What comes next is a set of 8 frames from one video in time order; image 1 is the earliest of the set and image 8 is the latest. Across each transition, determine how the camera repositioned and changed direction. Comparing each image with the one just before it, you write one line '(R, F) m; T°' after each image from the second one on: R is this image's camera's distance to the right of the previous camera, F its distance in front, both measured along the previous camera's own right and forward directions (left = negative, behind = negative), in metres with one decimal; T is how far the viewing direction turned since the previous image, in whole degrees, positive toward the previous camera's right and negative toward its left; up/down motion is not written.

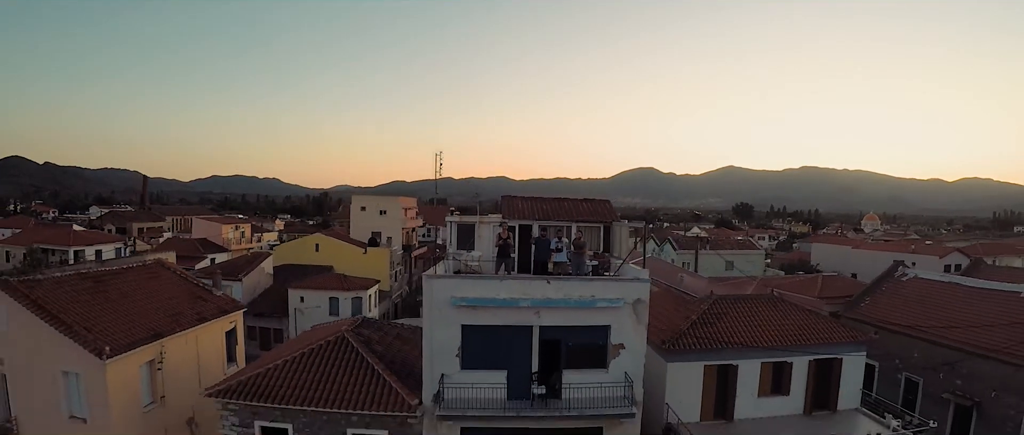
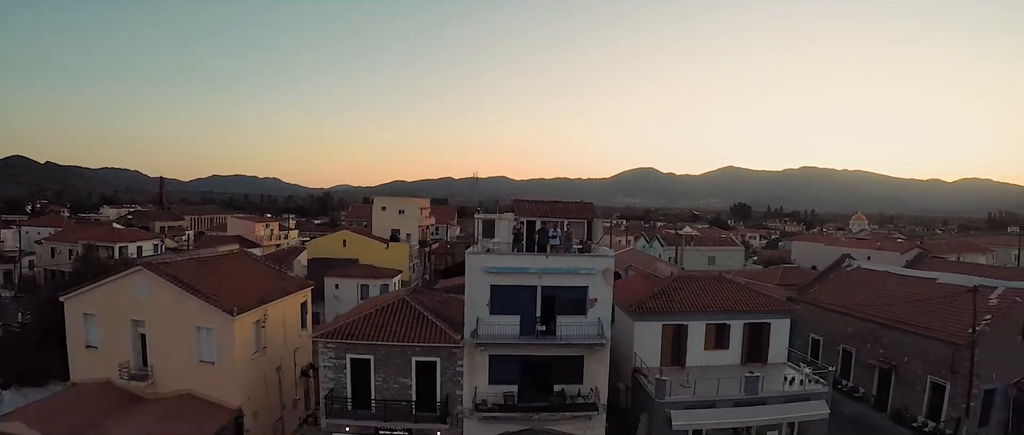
(-0.1, -1.8) m; 0°
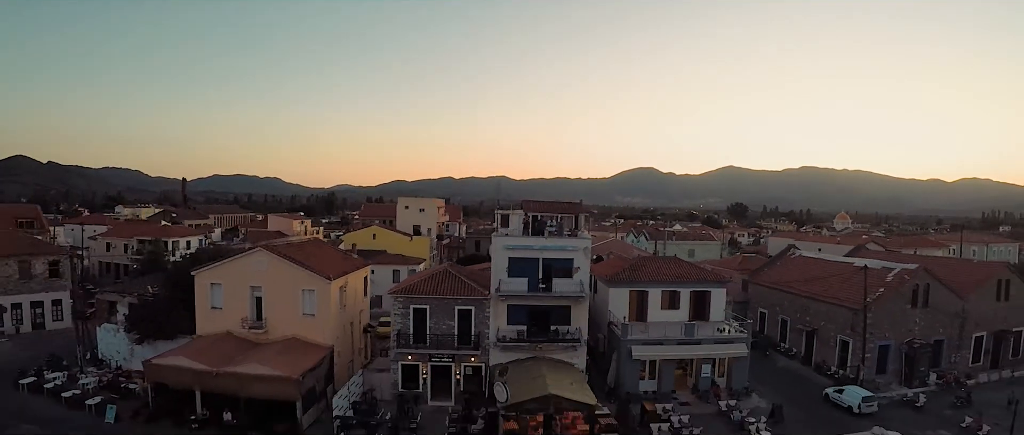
(-0.2, -2.7) m; 0°
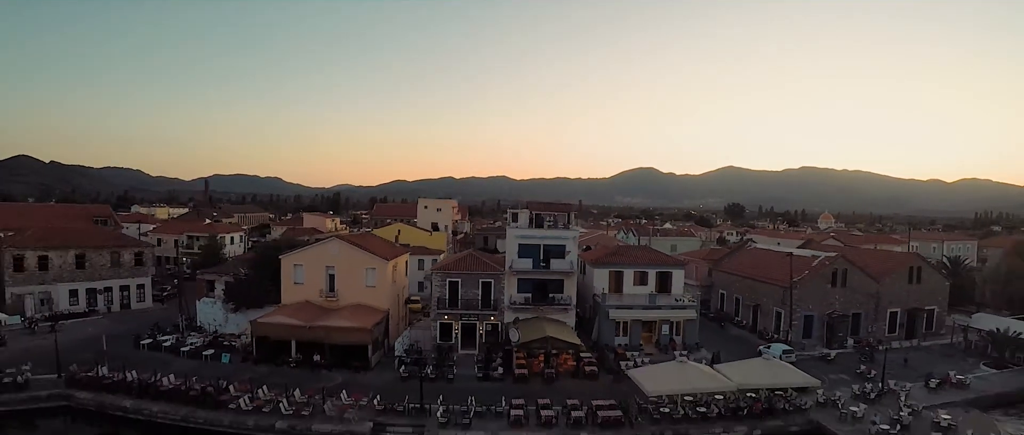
(-0.2, -3.2) m; 0°
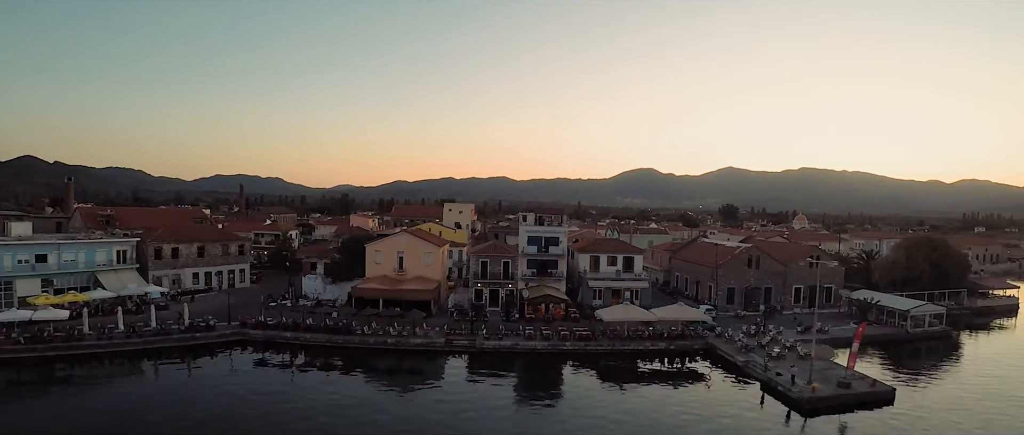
(-0.4, -6.0) m; 0°
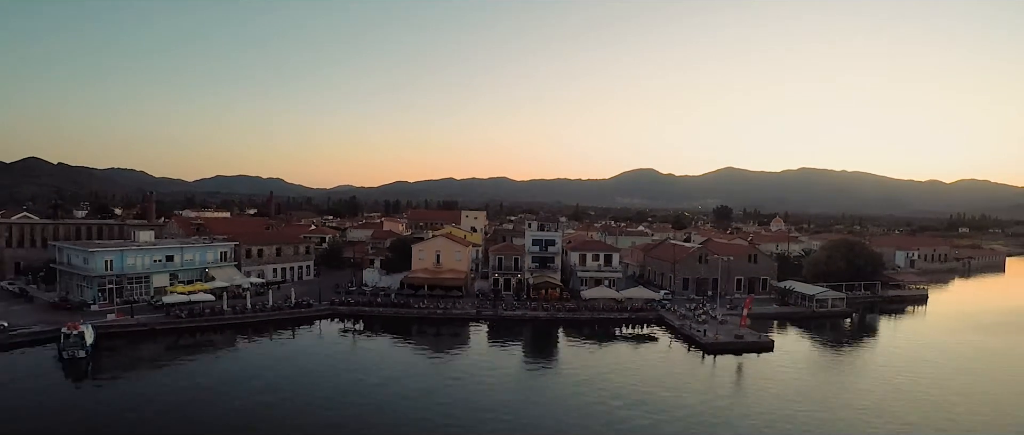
(-0.4, -6.5) m; 0°
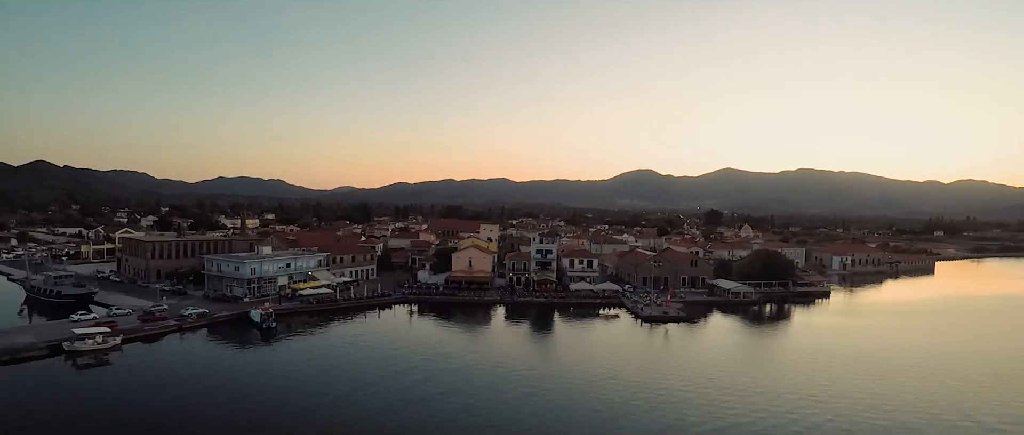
(-0.7, -11.0) m; 0°
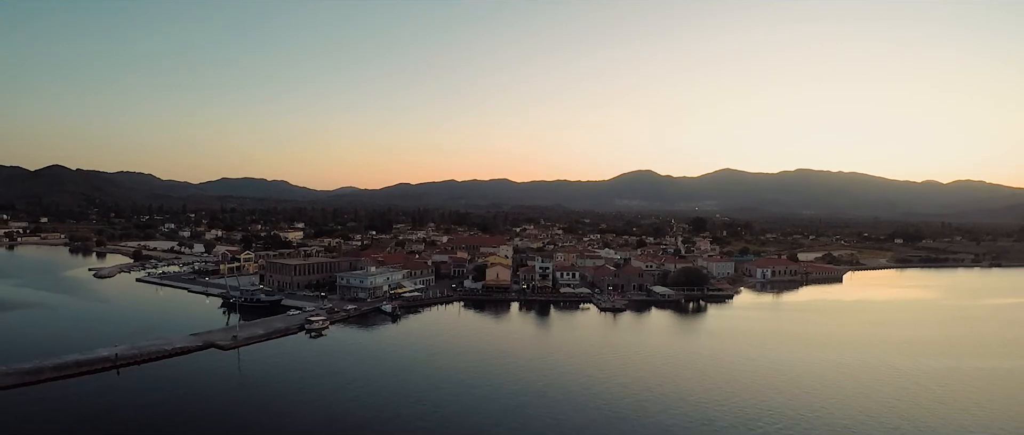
(-1.2, -21.2) m; 0°
